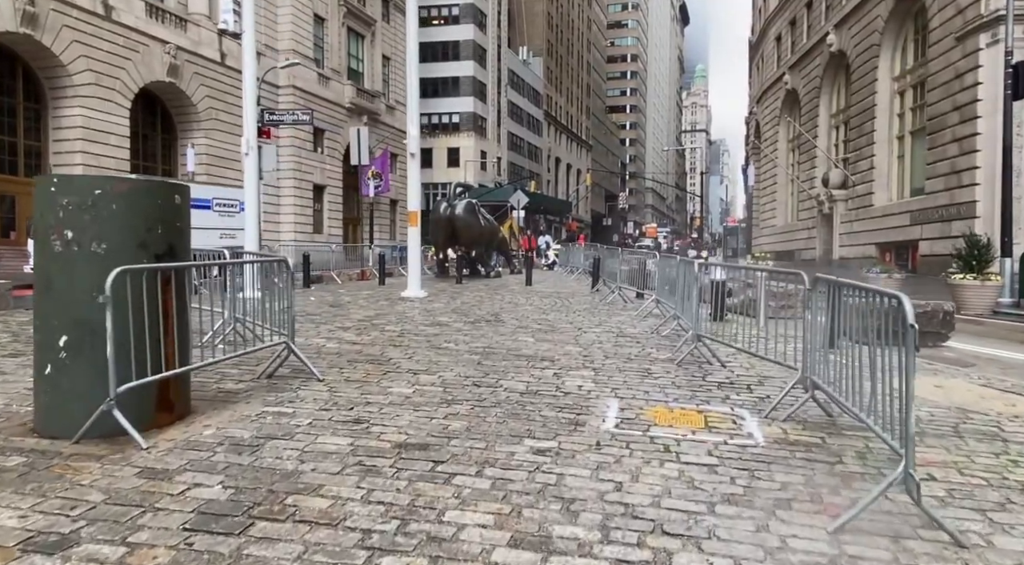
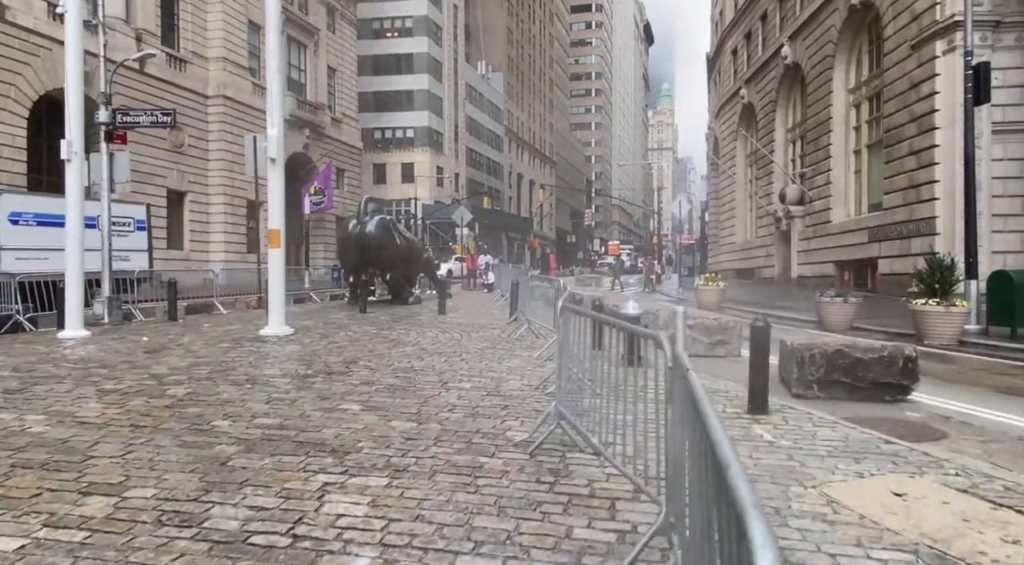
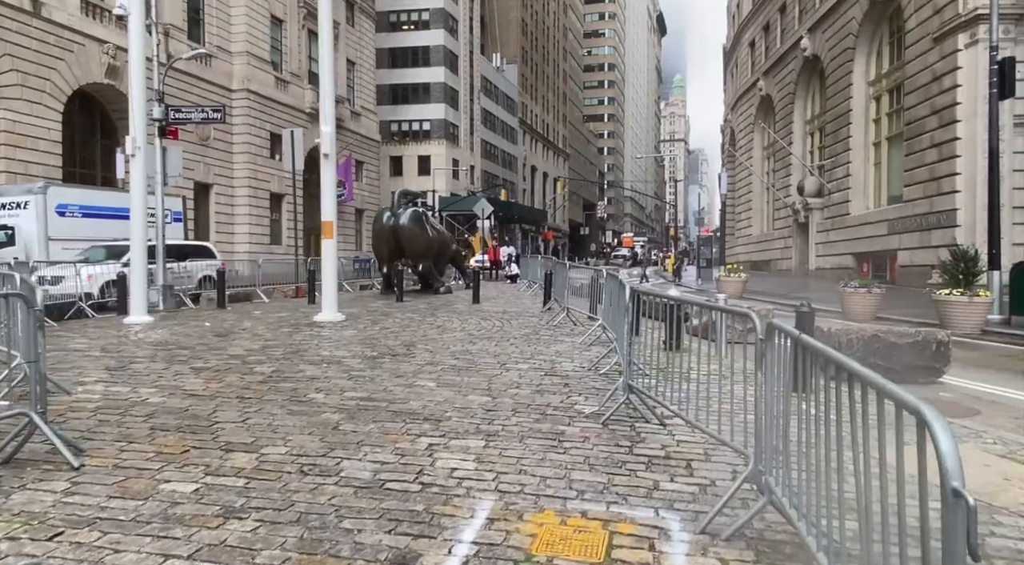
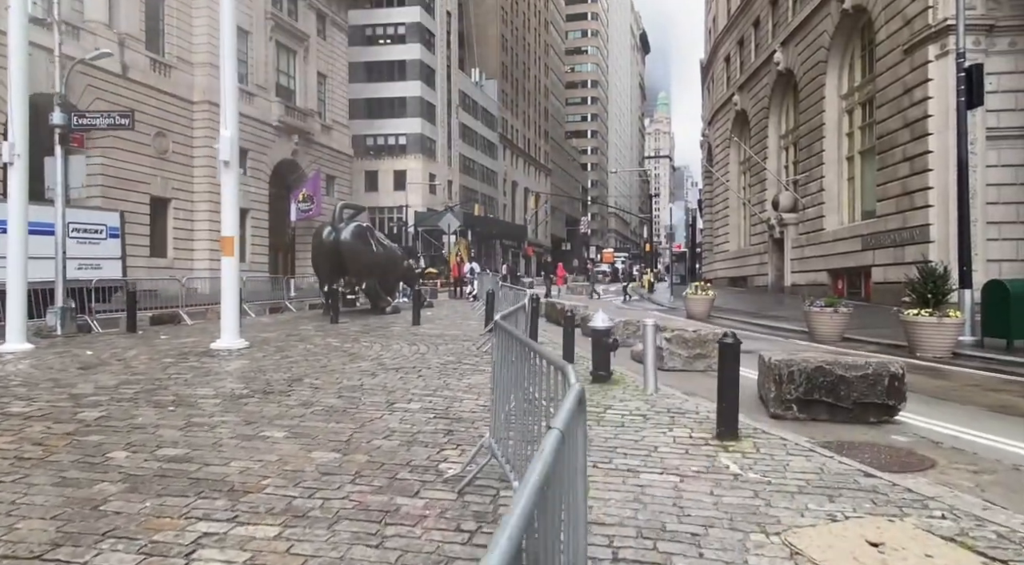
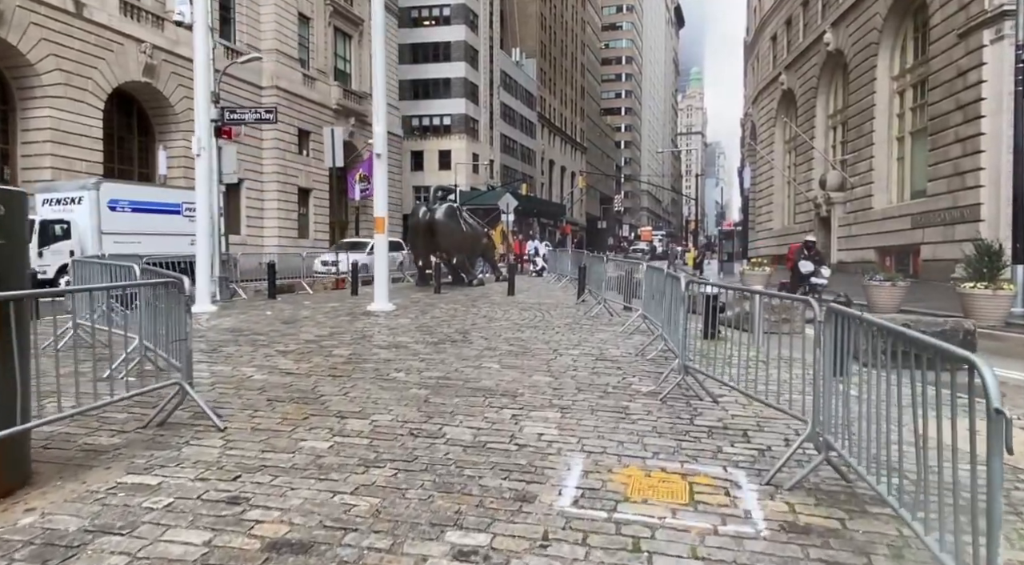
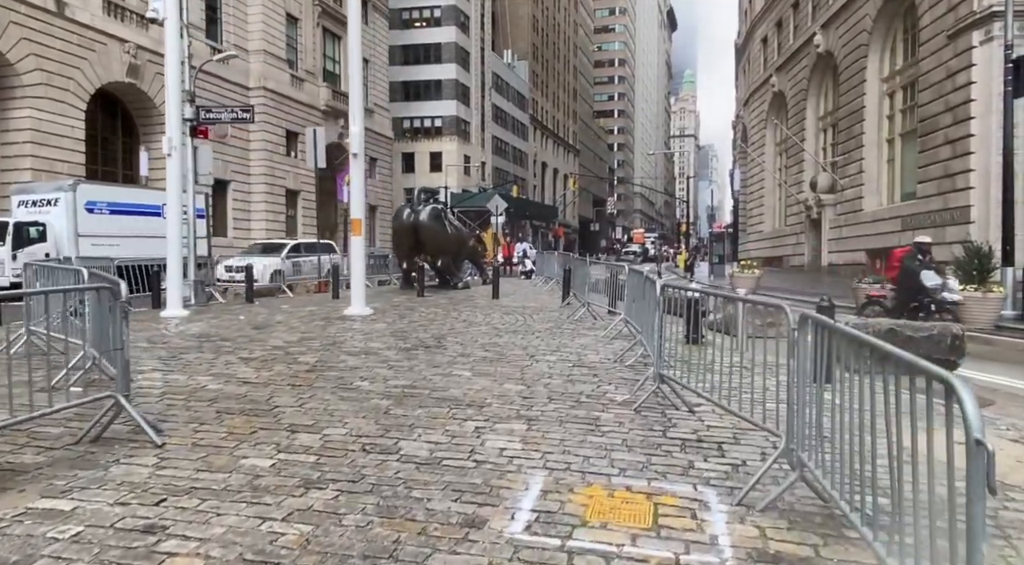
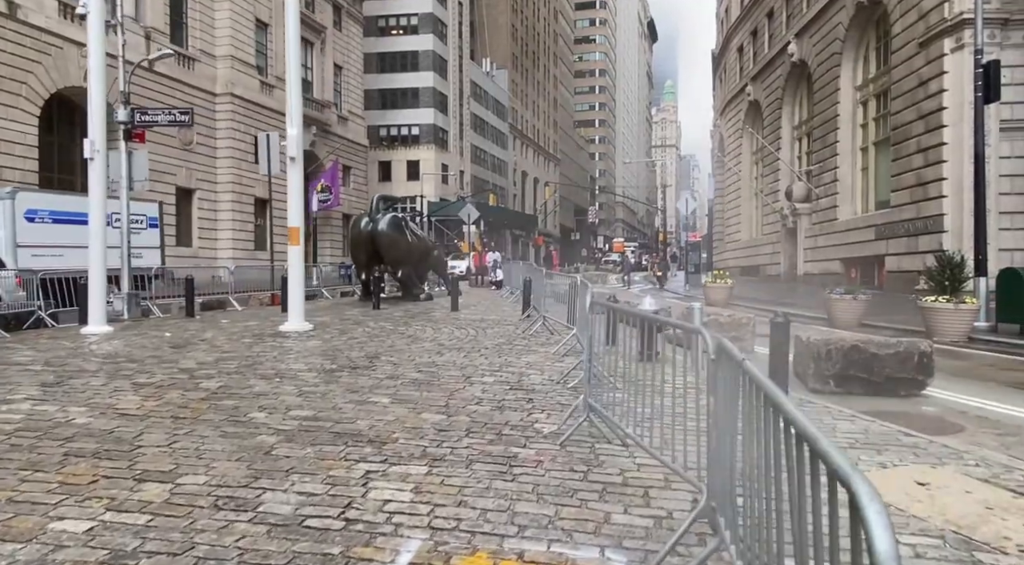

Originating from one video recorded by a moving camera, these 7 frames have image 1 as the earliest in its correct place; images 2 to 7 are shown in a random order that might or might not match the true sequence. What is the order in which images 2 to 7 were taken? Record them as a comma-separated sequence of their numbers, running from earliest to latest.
5, 6, 3, 7, 2, 4
